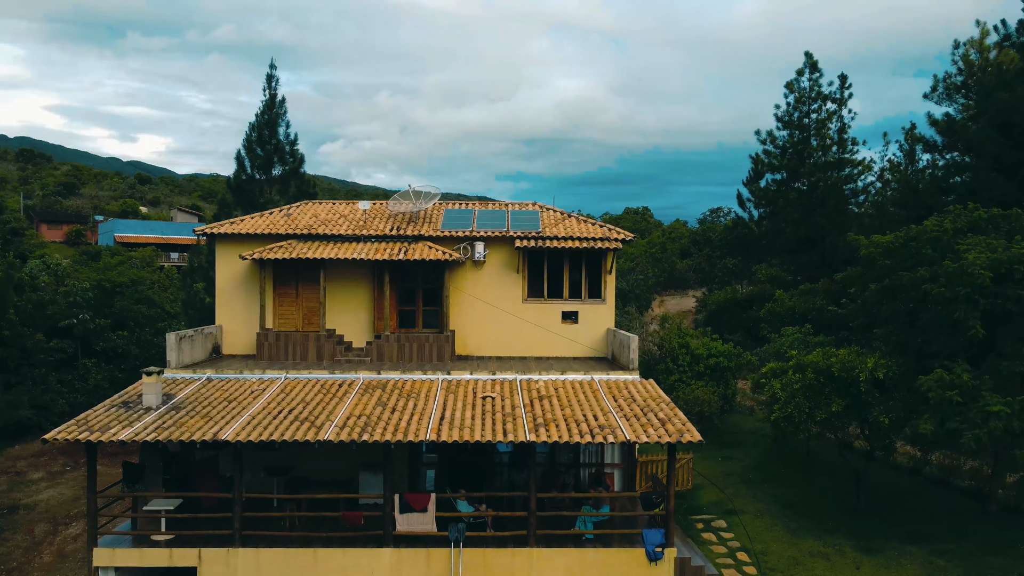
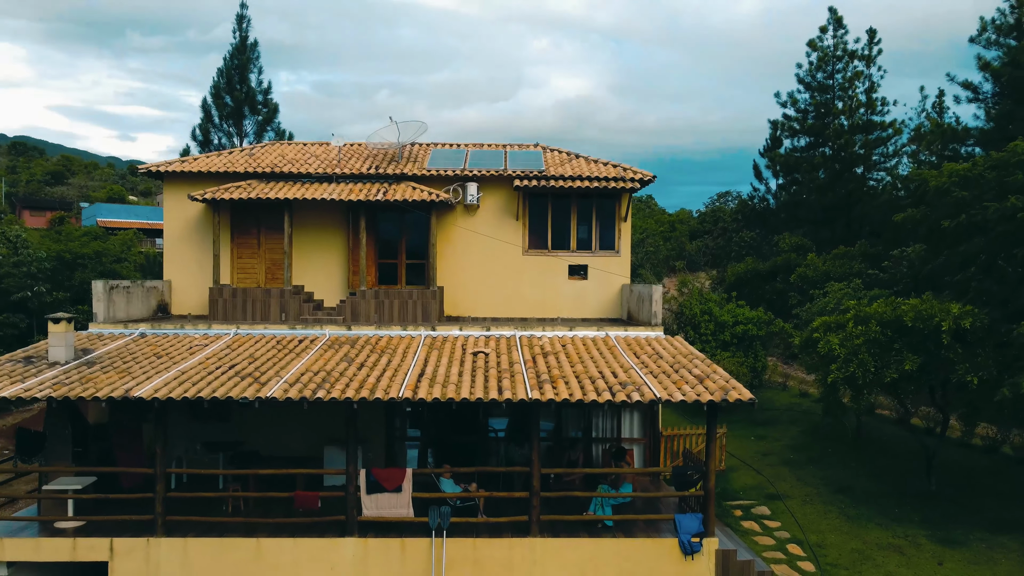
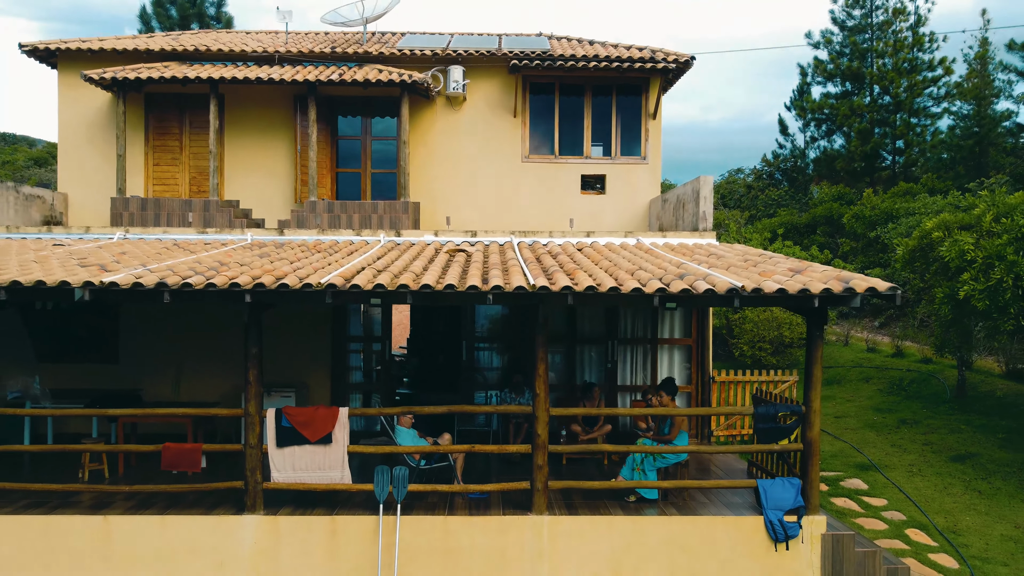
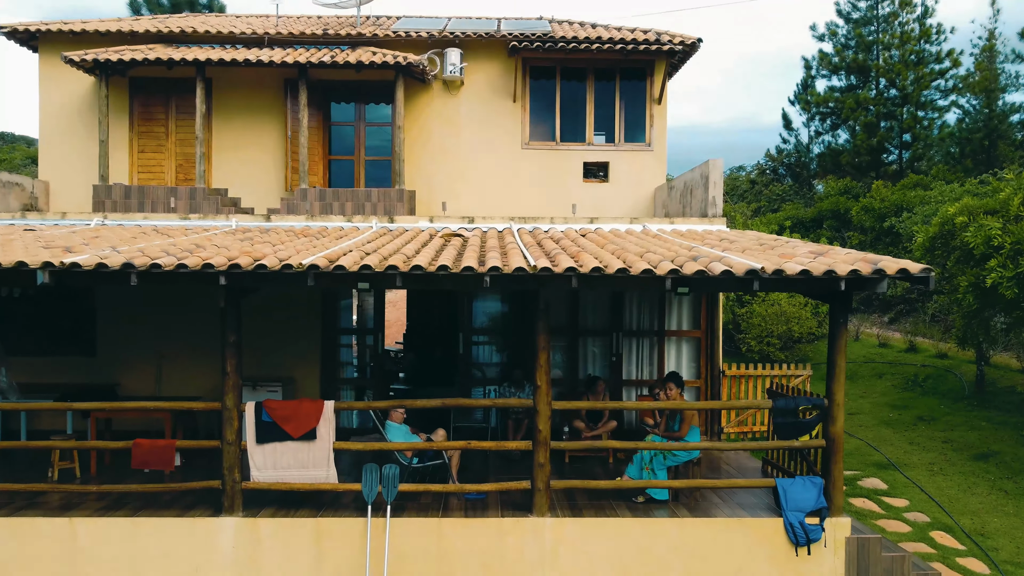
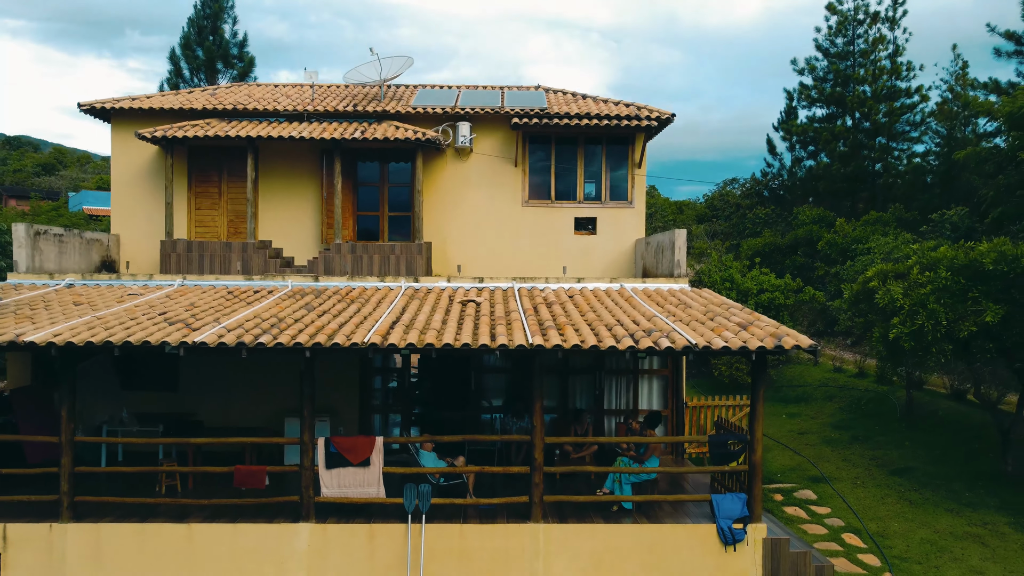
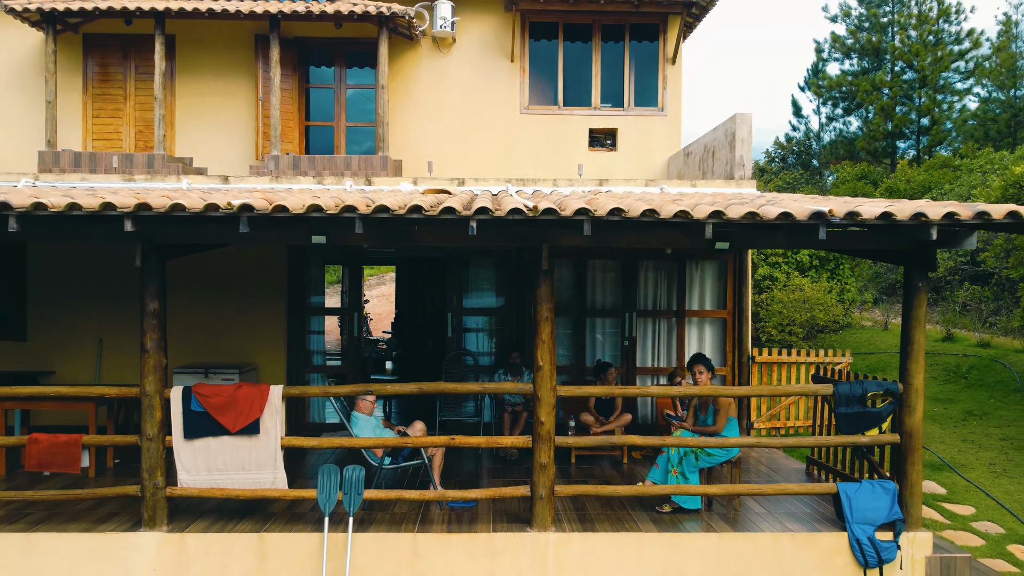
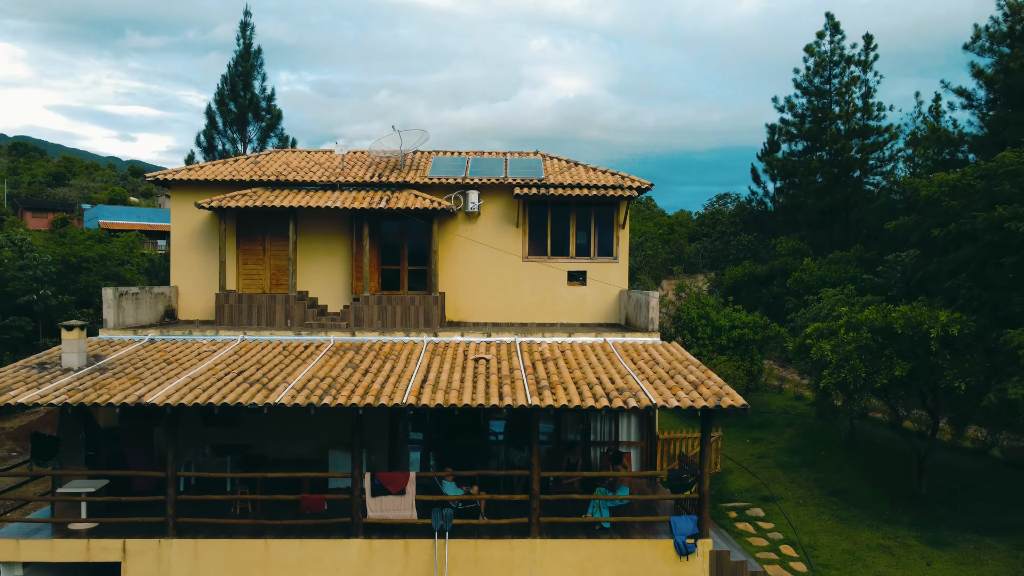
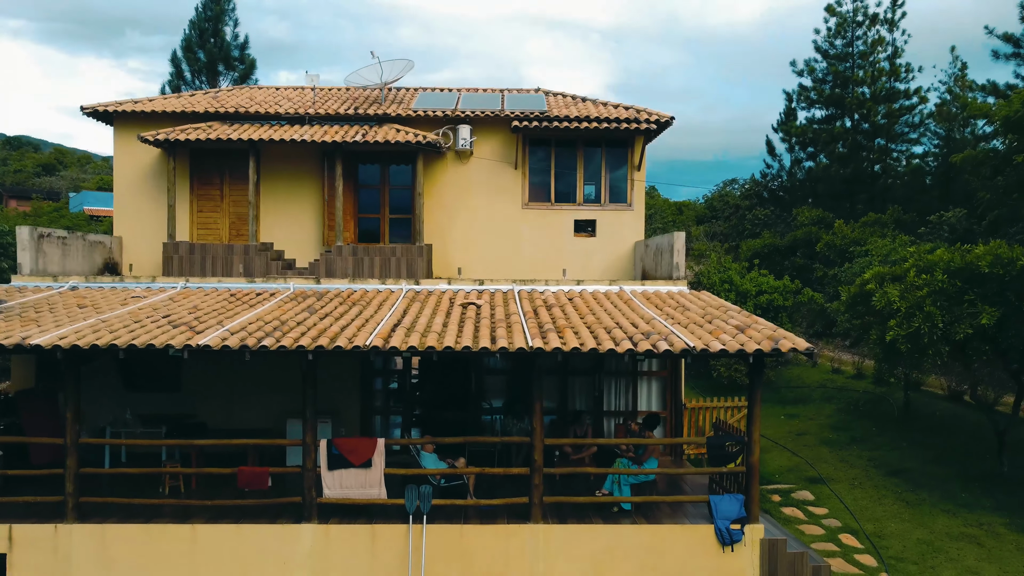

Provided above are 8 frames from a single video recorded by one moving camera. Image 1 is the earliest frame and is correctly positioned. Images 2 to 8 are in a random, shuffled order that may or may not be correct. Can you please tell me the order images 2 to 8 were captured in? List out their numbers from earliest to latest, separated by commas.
2, 8, 4, 6, 3, 5, 7
